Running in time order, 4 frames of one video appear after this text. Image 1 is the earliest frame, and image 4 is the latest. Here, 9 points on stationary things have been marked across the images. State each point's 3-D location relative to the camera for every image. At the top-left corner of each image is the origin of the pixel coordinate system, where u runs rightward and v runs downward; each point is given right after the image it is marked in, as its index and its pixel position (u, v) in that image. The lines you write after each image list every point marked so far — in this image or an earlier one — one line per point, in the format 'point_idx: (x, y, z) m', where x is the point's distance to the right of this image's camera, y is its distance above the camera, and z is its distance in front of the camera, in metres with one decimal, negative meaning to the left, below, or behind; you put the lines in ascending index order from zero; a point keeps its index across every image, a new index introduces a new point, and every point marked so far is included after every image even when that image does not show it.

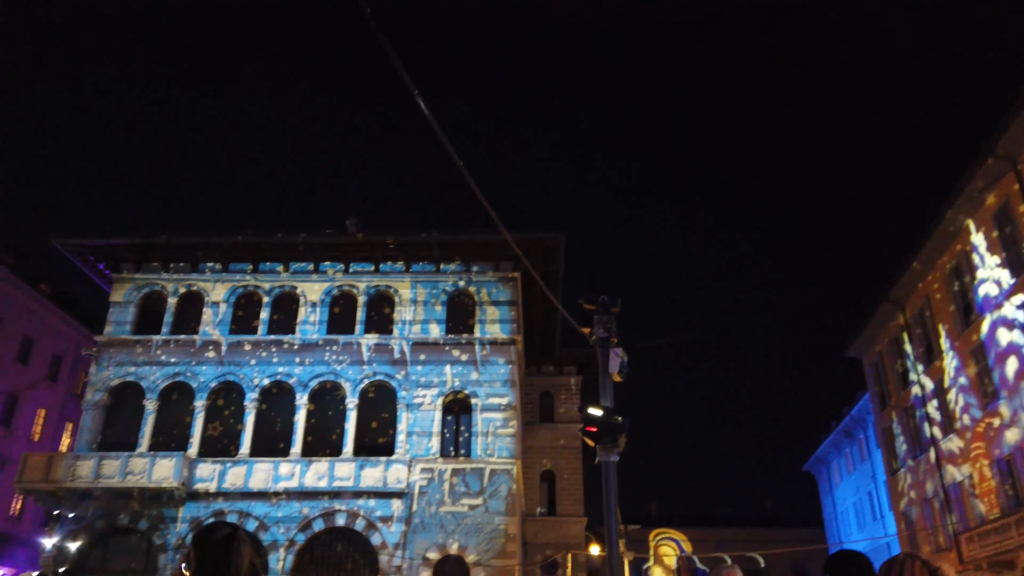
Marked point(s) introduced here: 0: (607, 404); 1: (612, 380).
0: (+1.3, -1.5, +10.1) m
1: (+1.4, -1.3, +10.4) m
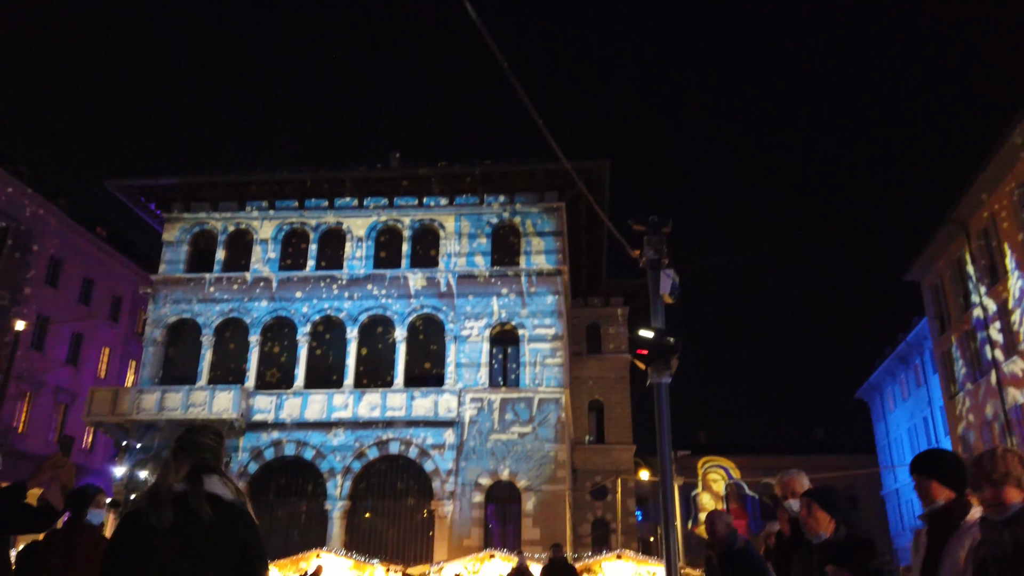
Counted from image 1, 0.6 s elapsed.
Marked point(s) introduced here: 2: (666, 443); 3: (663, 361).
0: (+1.9, -0.5, +10.0) m
1: (+2.0, -0.2, +10.2) m
2: (+2.0, -2.0, +9.9) m
3: (+1.9, -1.0, +9.8) m
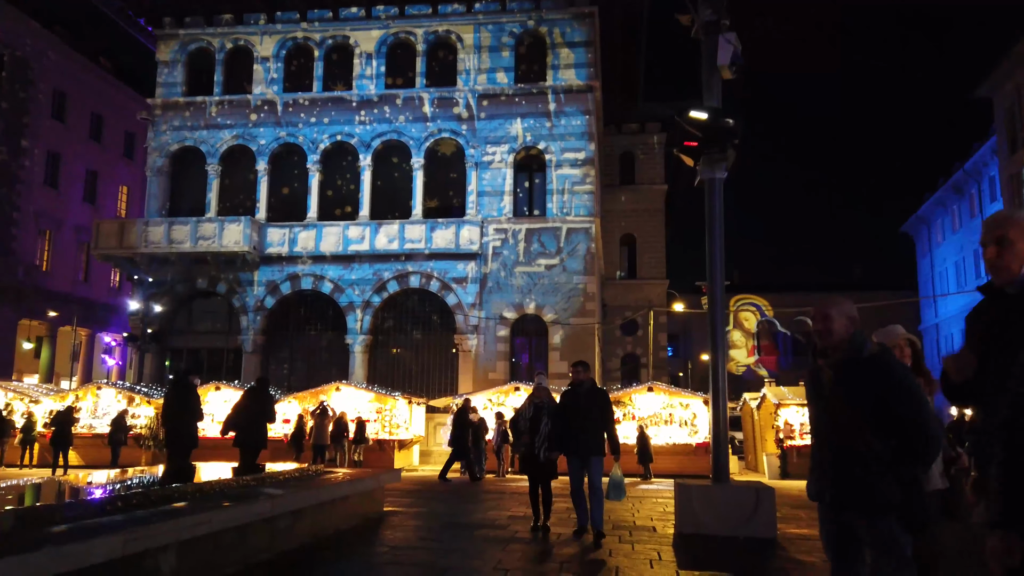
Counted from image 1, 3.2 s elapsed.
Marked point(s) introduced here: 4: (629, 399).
0: (+2.1, +1.9, +7.9) m
1: (+2.2, +2.2, +8.1) m
2: (+2.2, +0.4, +8.2) m
3: (+2.1, +1.4, +7.8) m
4: (+2.9, -2.8, +19.1) m
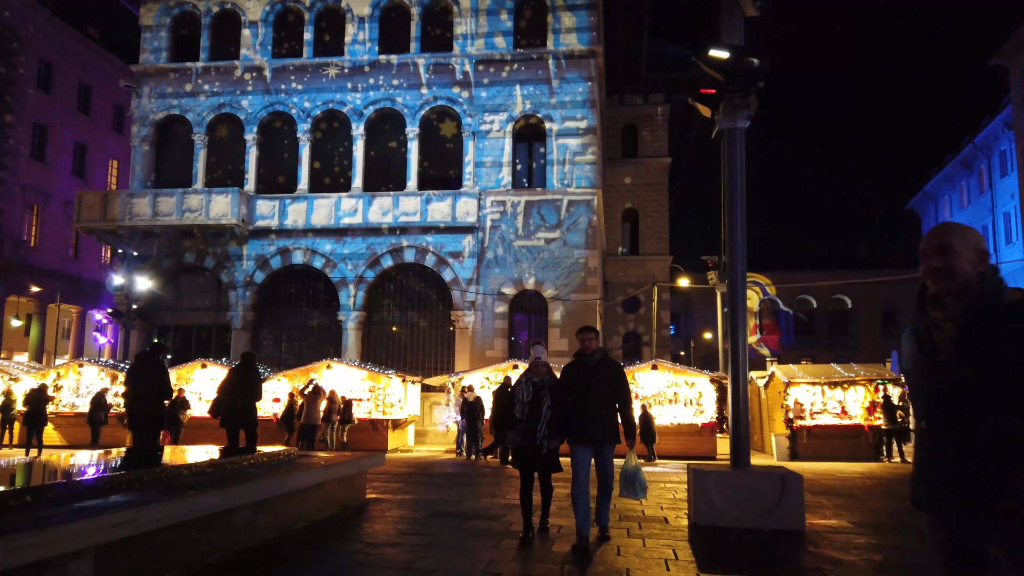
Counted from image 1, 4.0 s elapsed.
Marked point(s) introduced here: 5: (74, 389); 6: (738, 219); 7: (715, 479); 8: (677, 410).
0: (+2.1, +2.2, +7.0) m
1: (+2.2, +2.6, +7.2) m
2: (+2.2, +0.7, +7.3) m
3: (+2.1, +1.7, +6.9) m
4: (+2.9, -2.1, +18.3) m
5: (-11.2, -2.6, +19.5) m
6: (+2.1, +0.6, +7.2) m
7: (+1.7, -1.6, +6.5) m
8: (+3.9, -2.9, +18.0) m
